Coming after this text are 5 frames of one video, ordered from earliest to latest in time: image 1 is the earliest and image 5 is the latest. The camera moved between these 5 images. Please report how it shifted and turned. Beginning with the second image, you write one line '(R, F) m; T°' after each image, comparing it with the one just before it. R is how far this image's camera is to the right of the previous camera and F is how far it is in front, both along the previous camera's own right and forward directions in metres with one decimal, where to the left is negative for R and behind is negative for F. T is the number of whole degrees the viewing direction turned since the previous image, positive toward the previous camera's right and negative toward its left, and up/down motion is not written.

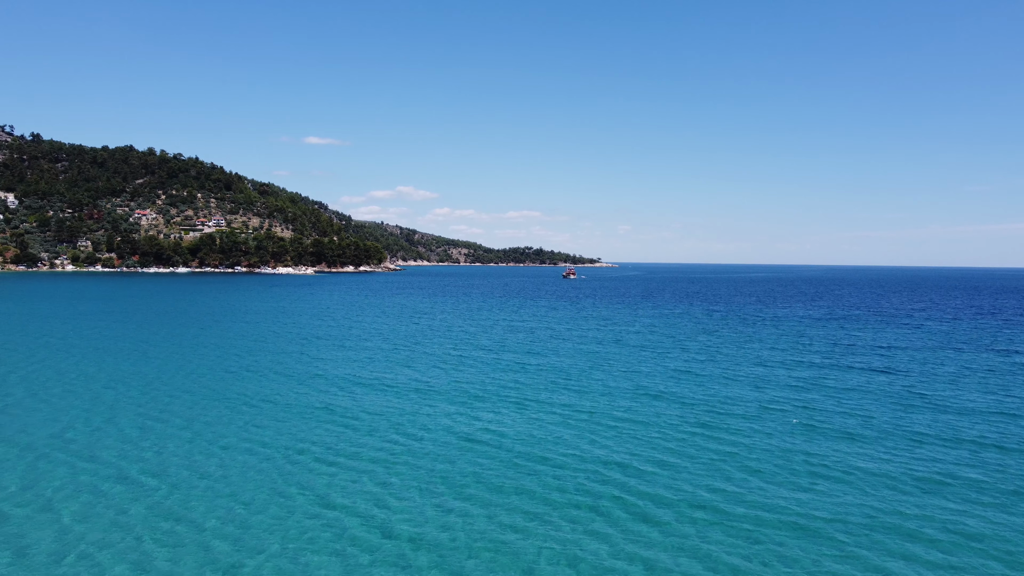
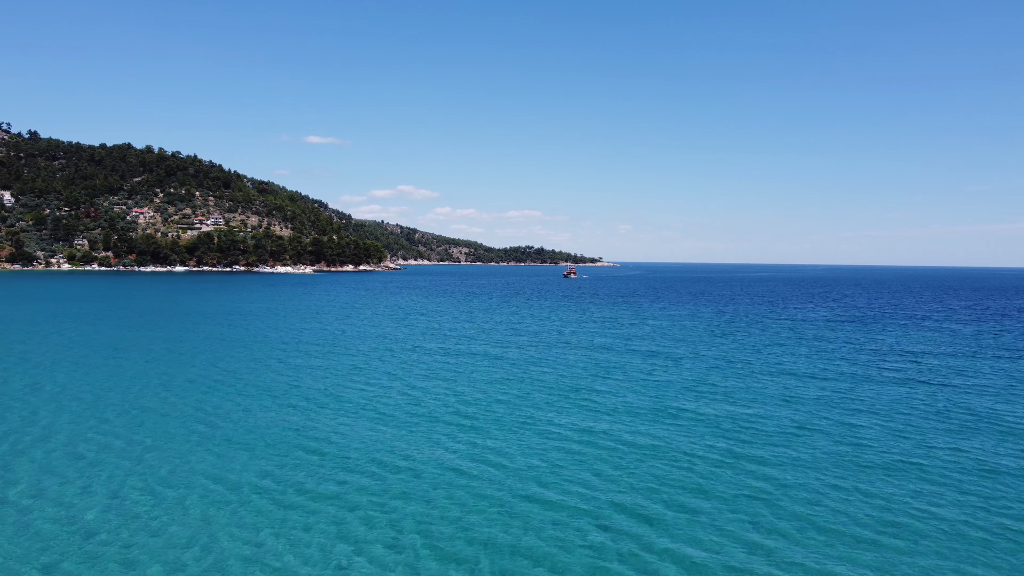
(0.0, +3.5) m; 0°
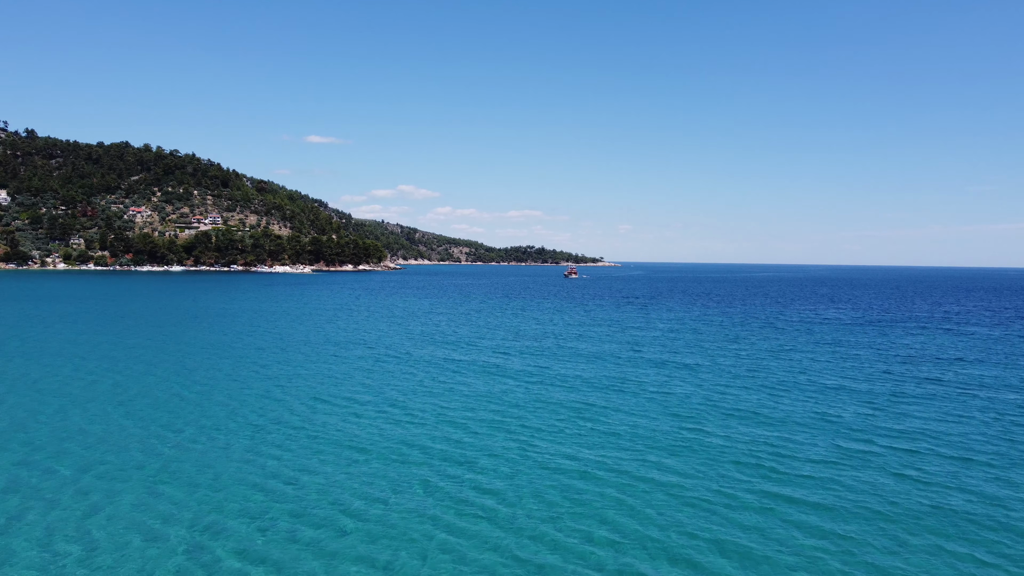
(-0.1, +3.4) m; 0°
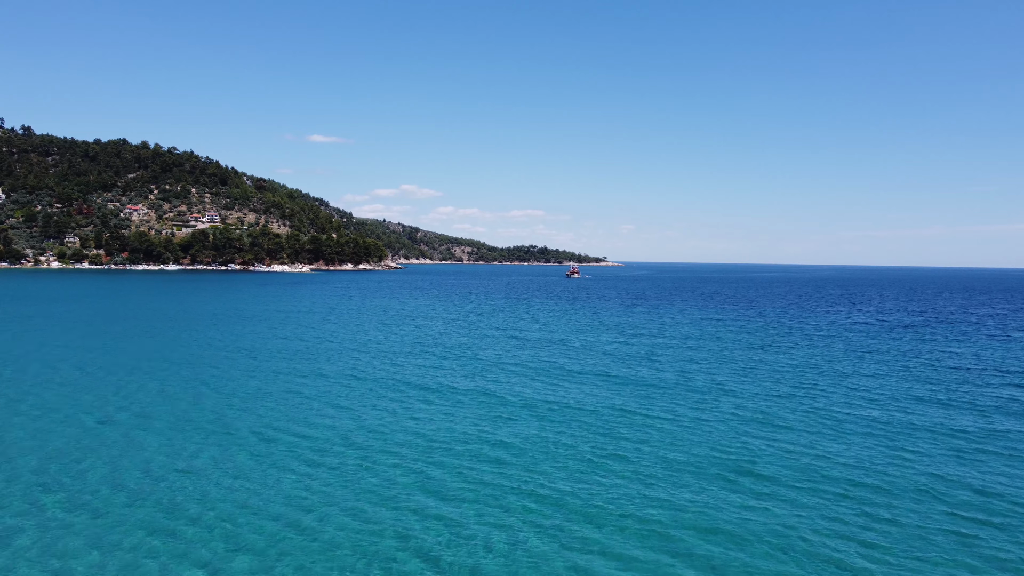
(+0.1, +5.8) m; 0°
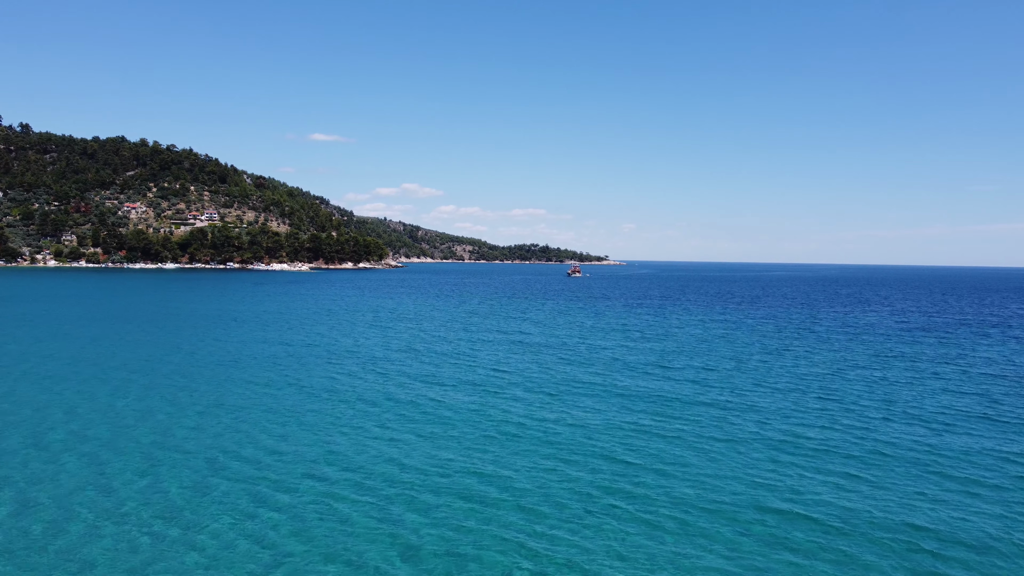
(+0.1, +3.2) m; 0°
